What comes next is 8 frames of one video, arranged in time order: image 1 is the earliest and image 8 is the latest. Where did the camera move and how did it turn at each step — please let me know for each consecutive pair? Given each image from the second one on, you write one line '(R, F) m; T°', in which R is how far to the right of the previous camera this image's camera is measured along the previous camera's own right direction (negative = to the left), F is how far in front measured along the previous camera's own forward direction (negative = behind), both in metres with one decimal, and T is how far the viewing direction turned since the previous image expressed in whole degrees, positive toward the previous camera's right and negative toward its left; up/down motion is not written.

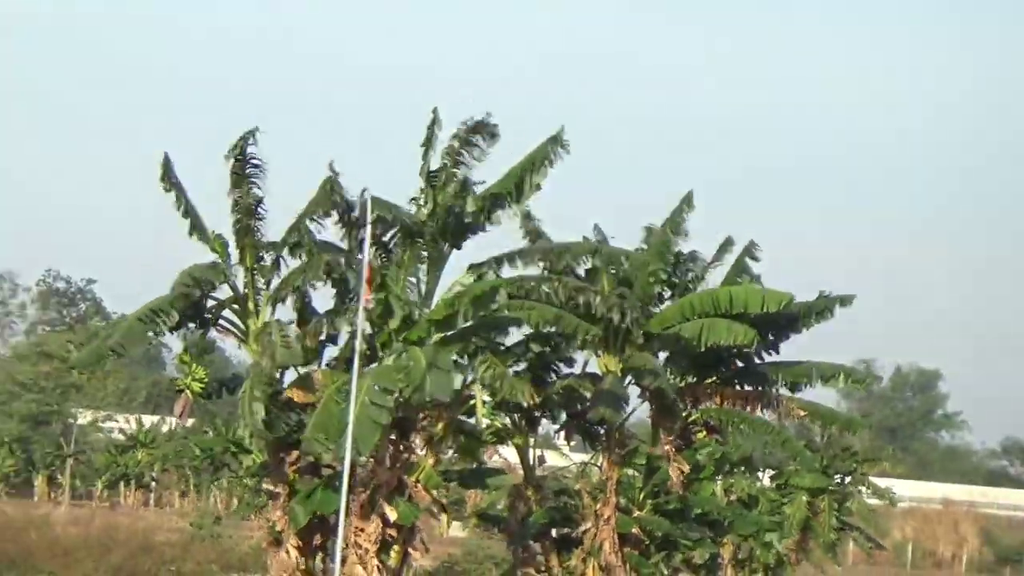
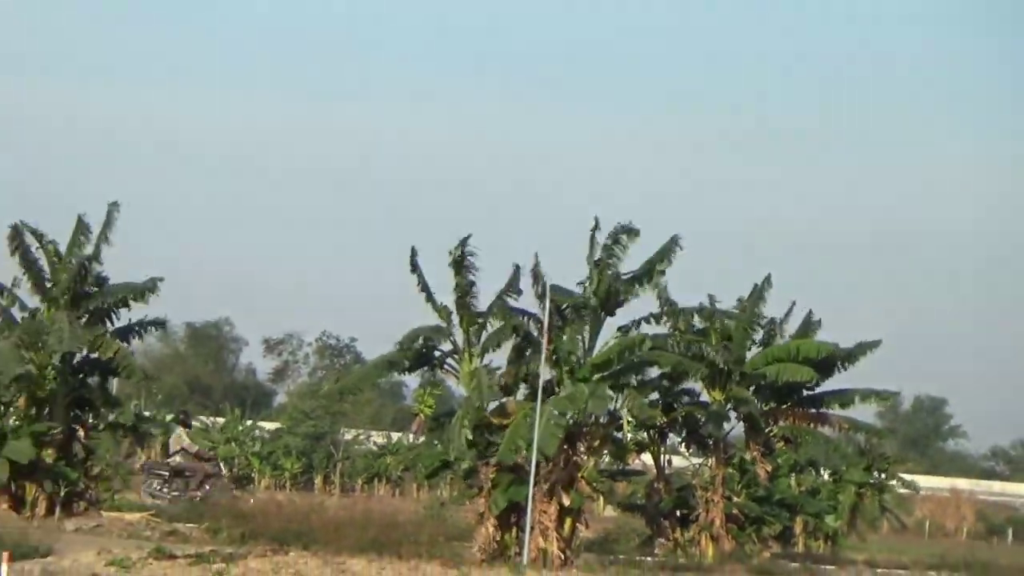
(+0.6, -6.0) m; -5°
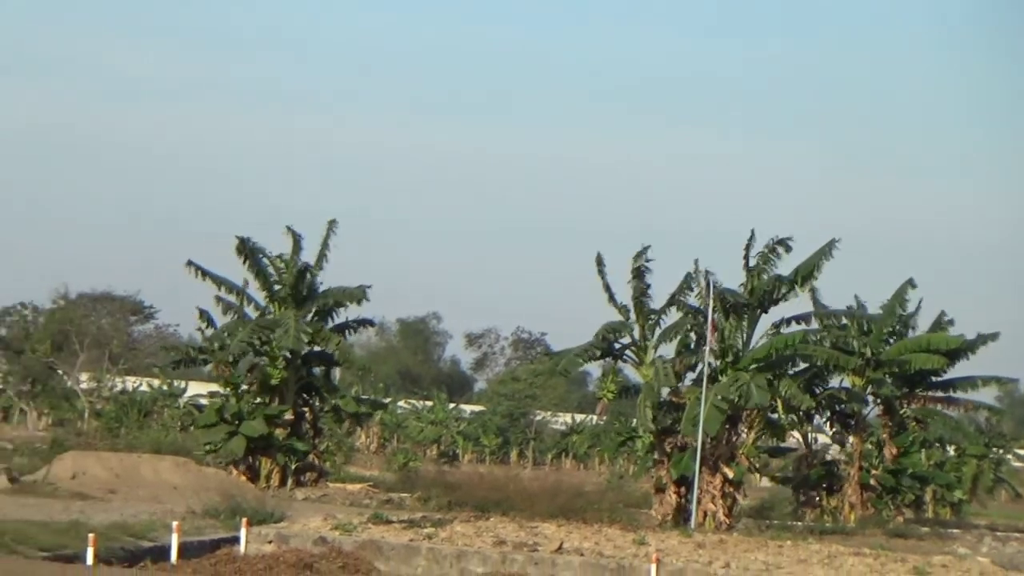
(-0.1, -3.3) m; -4°
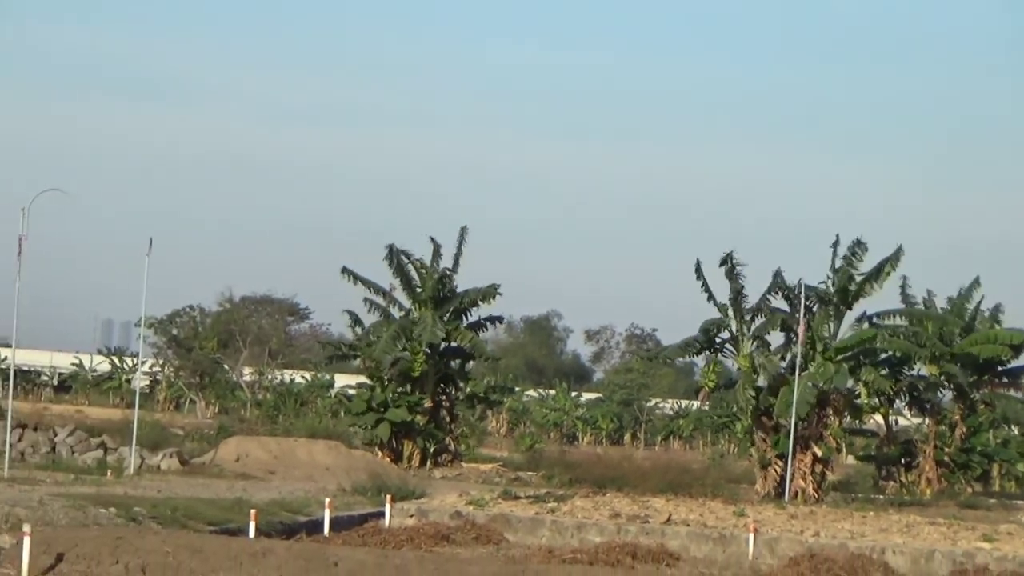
(-0.1, -3.2) m; -2°
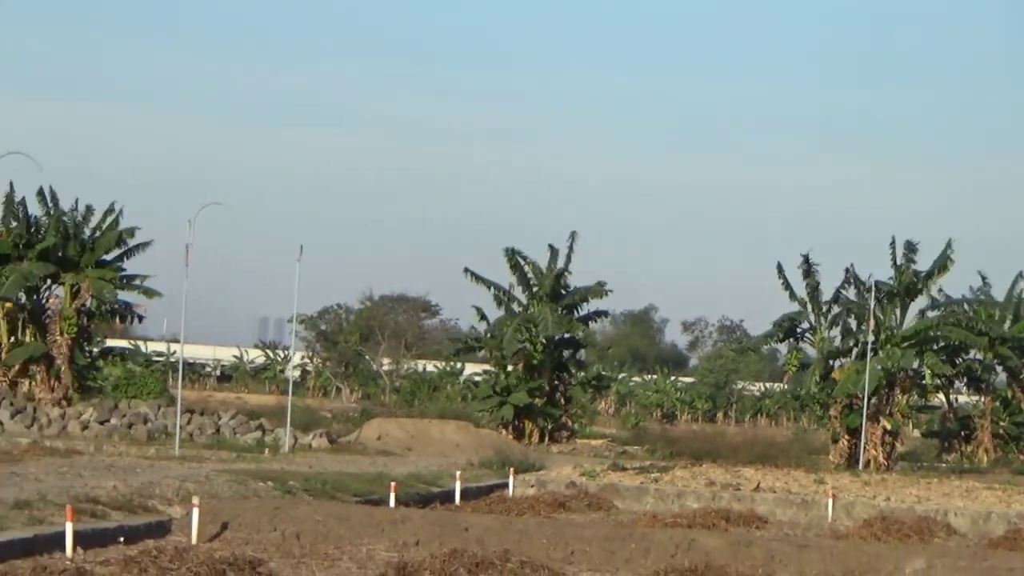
(+0.2, -3.9) m; -3°
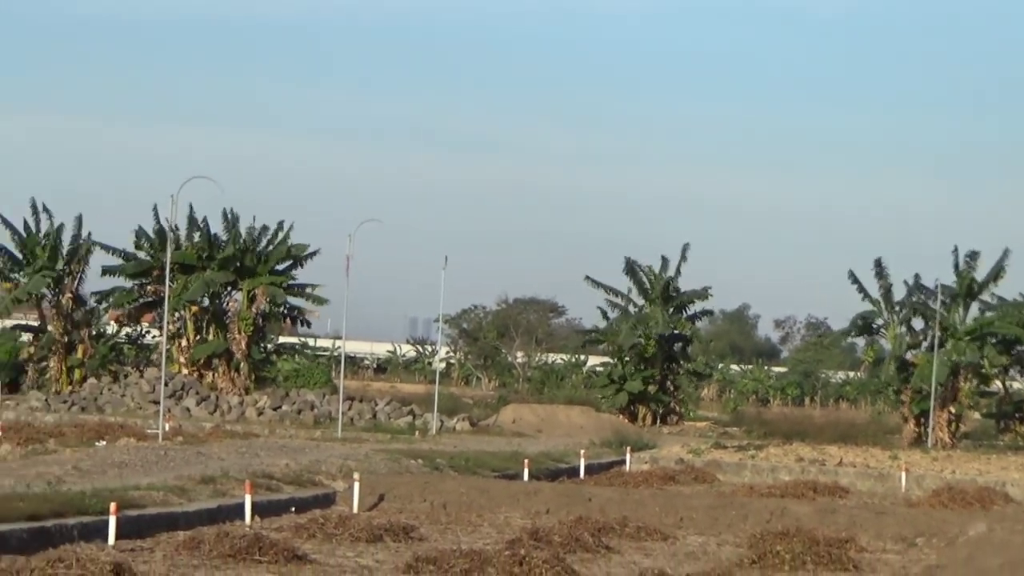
(+0.3, -5.1) m; -3°
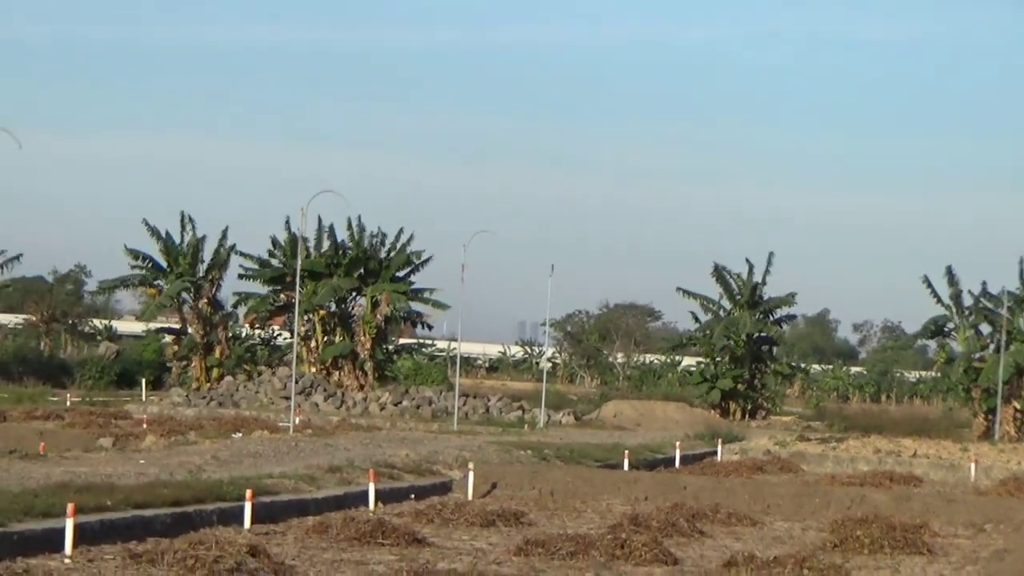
(+0.2, -3.4) m; -3°
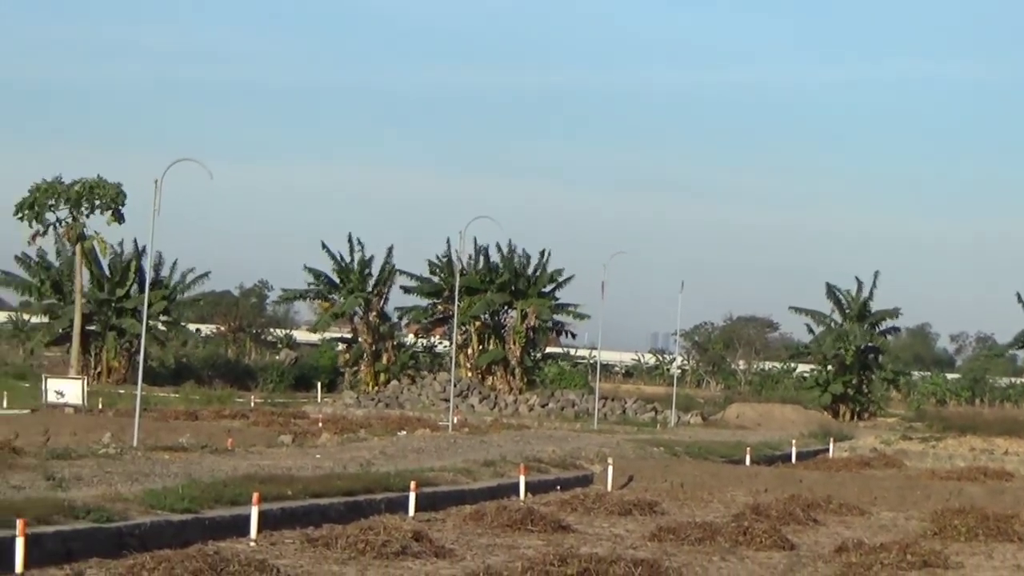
(+0.6, -5.0) m; -4°
